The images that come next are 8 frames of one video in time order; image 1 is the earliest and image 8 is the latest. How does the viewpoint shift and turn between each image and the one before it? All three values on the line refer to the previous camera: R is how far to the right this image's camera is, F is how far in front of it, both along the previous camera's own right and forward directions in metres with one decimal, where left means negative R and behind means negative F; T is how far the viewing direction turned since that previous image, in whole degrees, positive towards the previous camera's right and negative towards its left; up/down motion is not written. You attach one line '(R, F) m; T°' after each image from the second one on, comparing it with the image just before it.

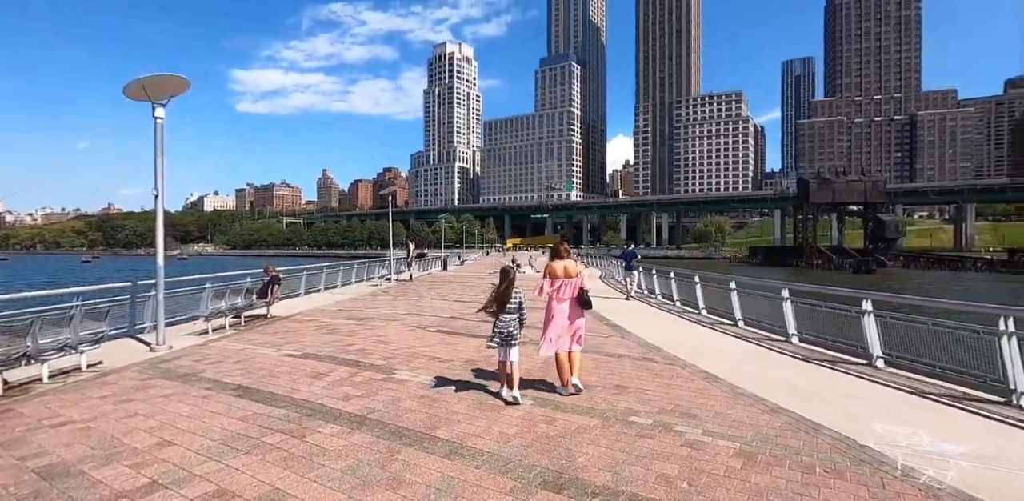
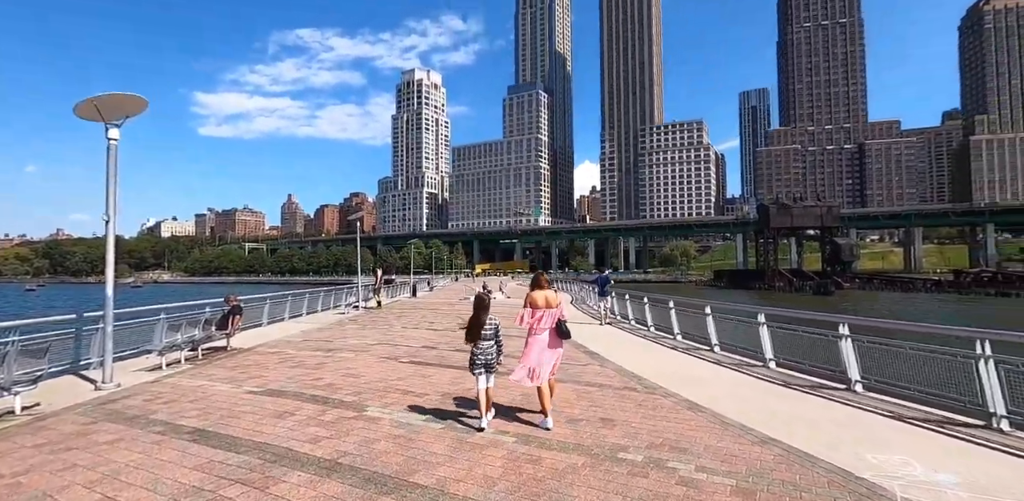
(-0.1, +0.2) m; +4°
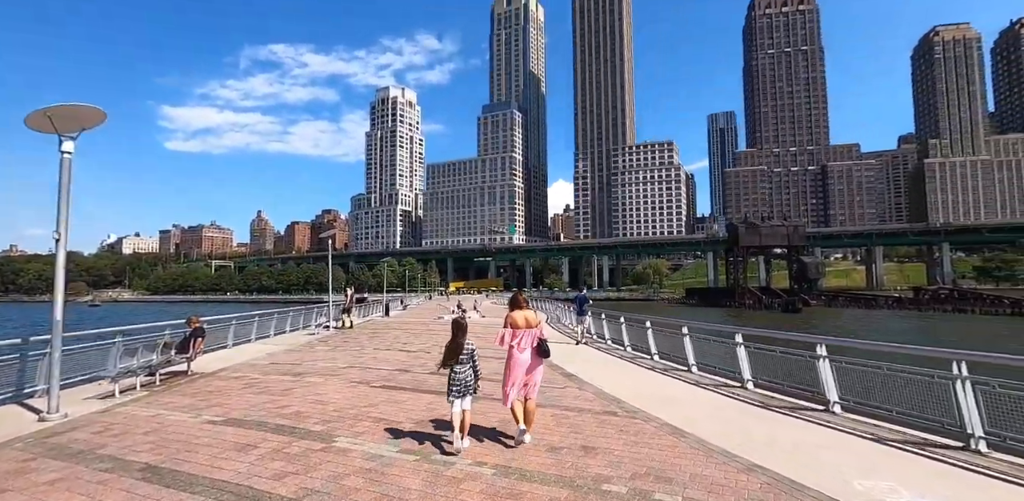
(0.0, +0.2) m; +3°
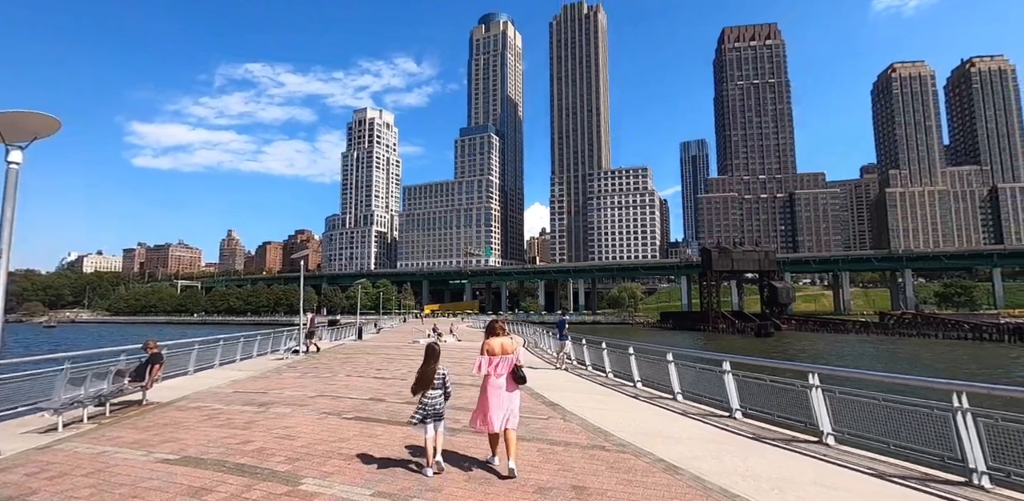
(-0.1, +0.3) m; +3°
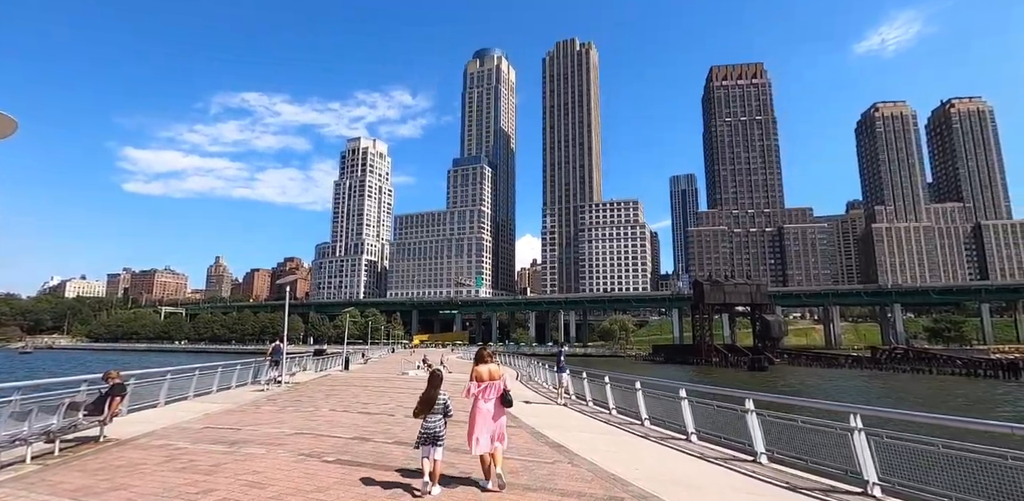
(-0.2, +0.7) m; +1°
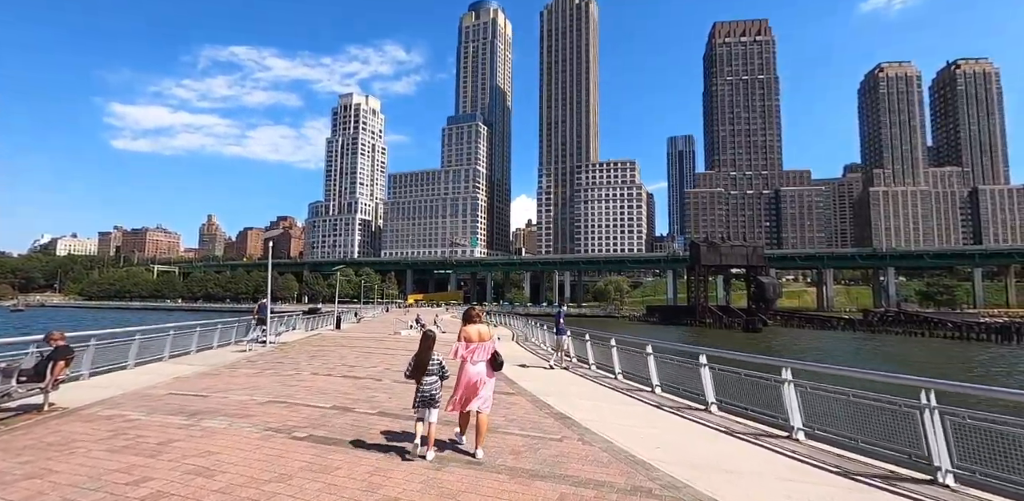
(-0.1, +1.2) m; +1°
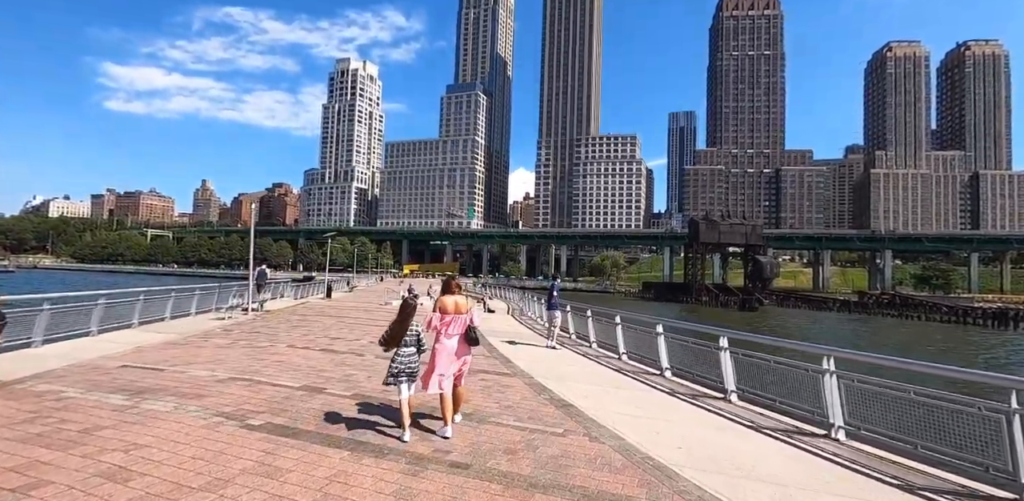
(0.0, +1.1) m; 0°
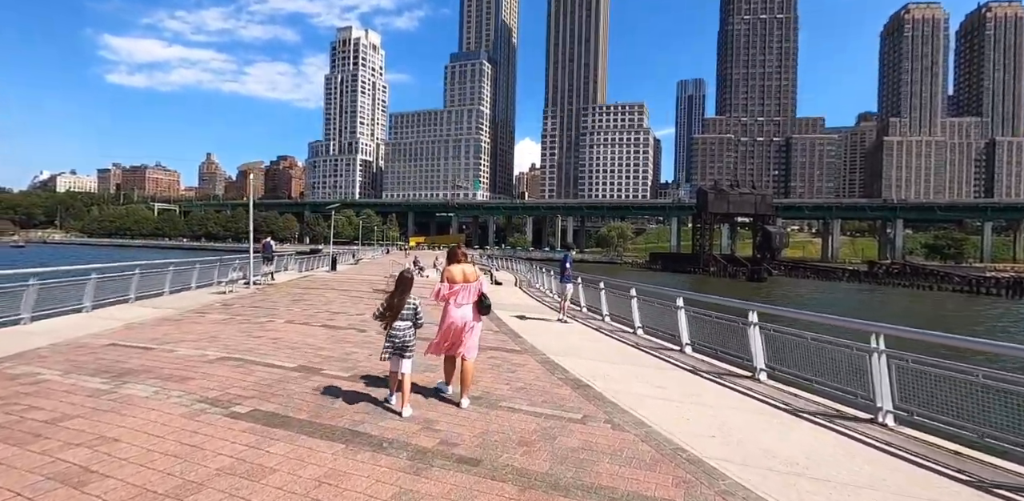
(-0.1, +0.6) m; -1°
